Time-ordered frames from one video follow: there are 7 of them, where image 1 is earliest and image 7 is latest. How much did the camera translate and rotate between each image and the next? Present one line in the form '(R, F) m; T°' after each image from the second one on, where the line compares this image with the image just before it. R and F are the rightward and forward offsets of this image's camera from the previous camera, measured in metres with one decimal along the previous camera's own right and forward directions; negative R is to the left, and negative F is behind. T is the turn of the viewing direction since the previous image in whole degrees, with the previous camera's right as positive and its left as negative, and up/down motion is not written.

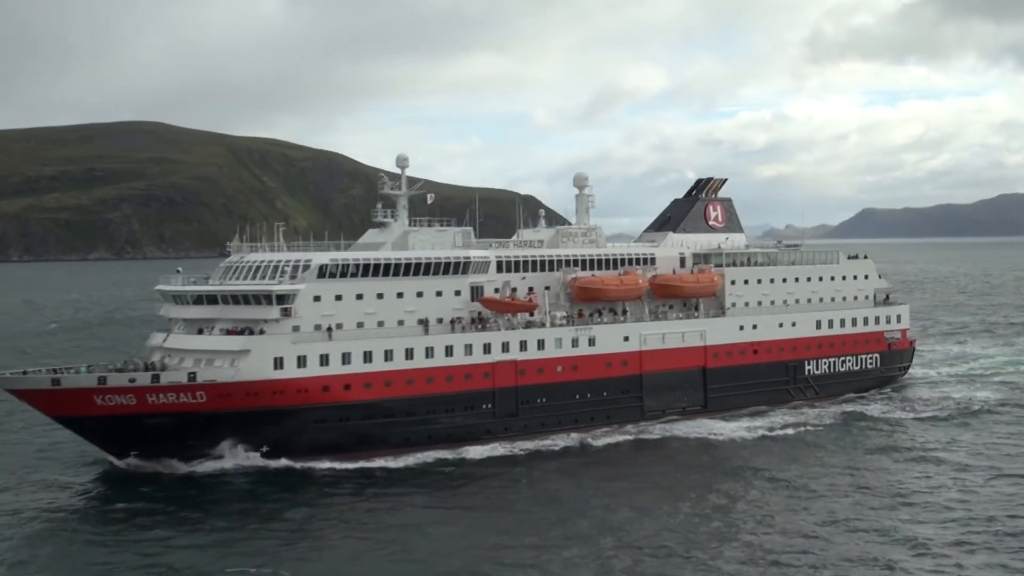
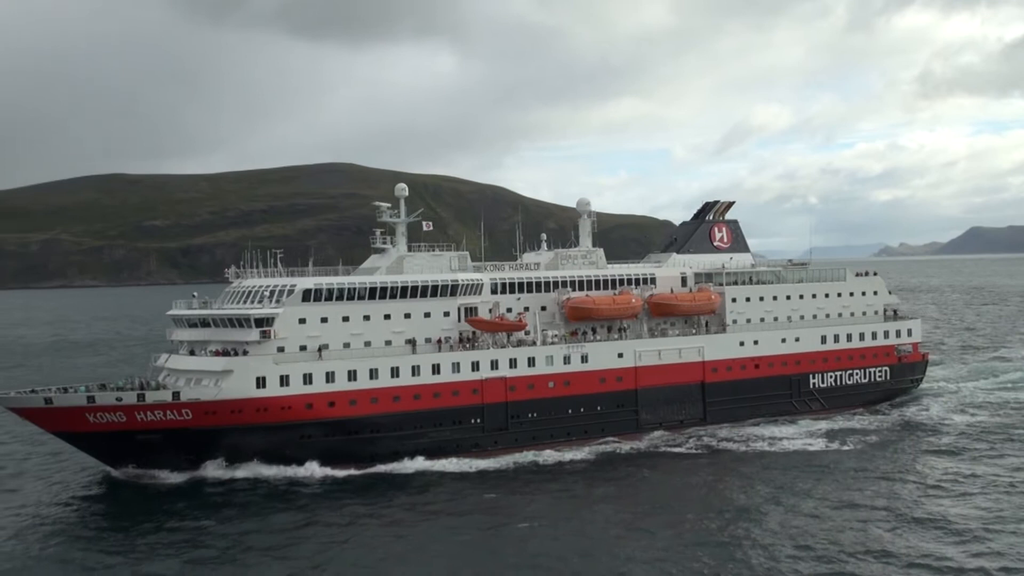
(+1.9, -0.9) m; -4°
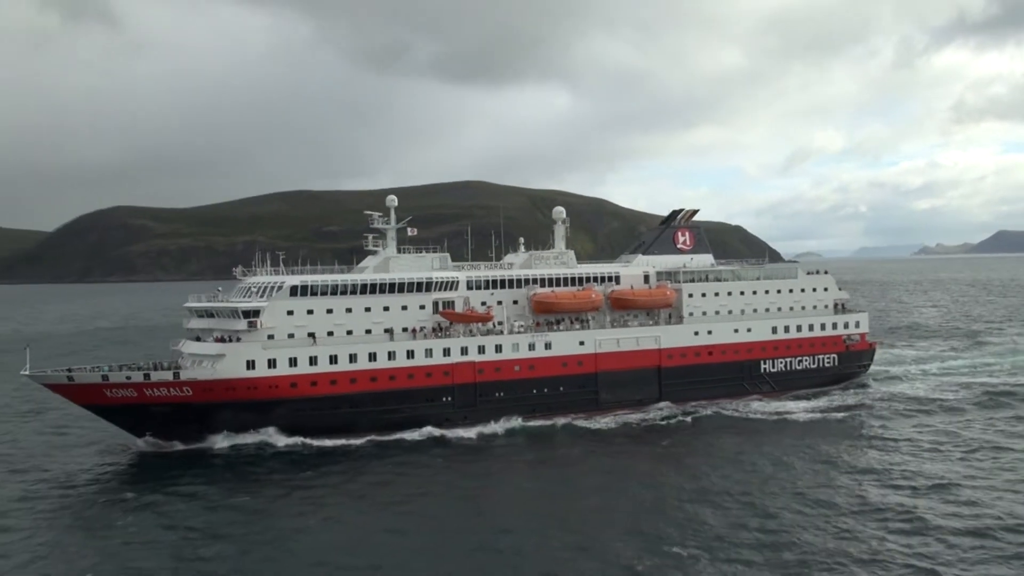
(+1.9, -3.3) m; -1°
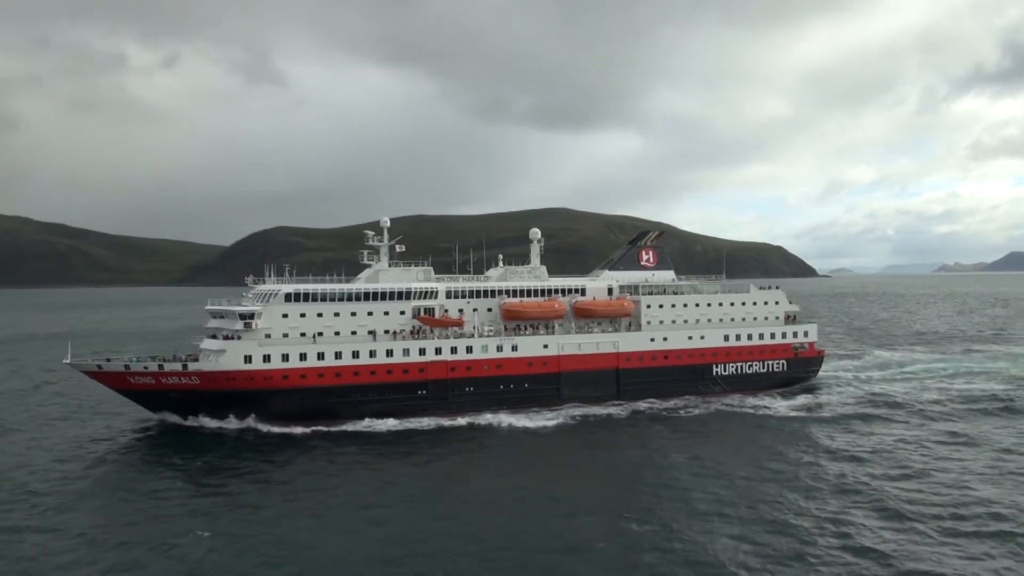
(+2.2, -3.8) m; -1°
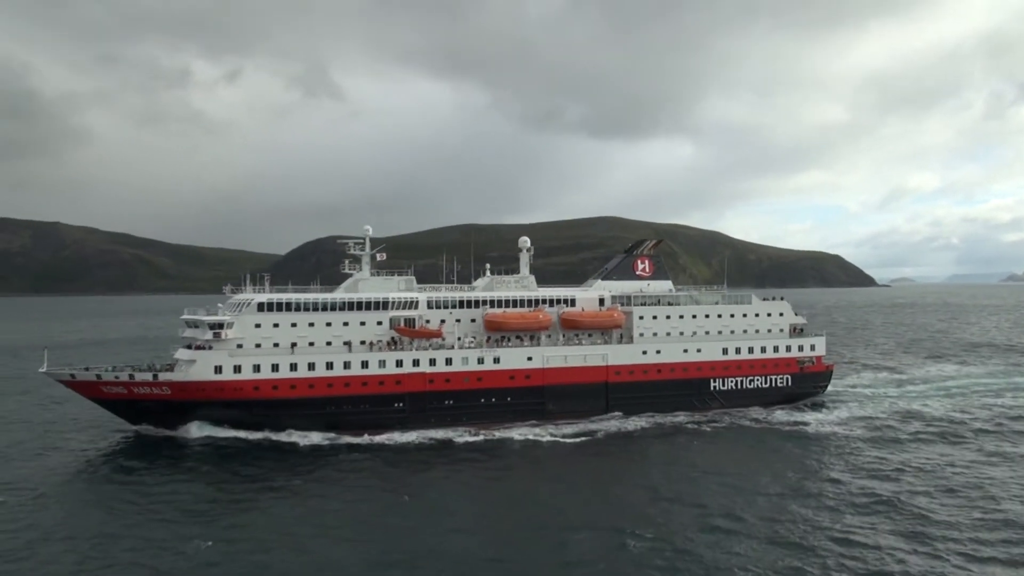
(+2.6, +0.9) m; -3°
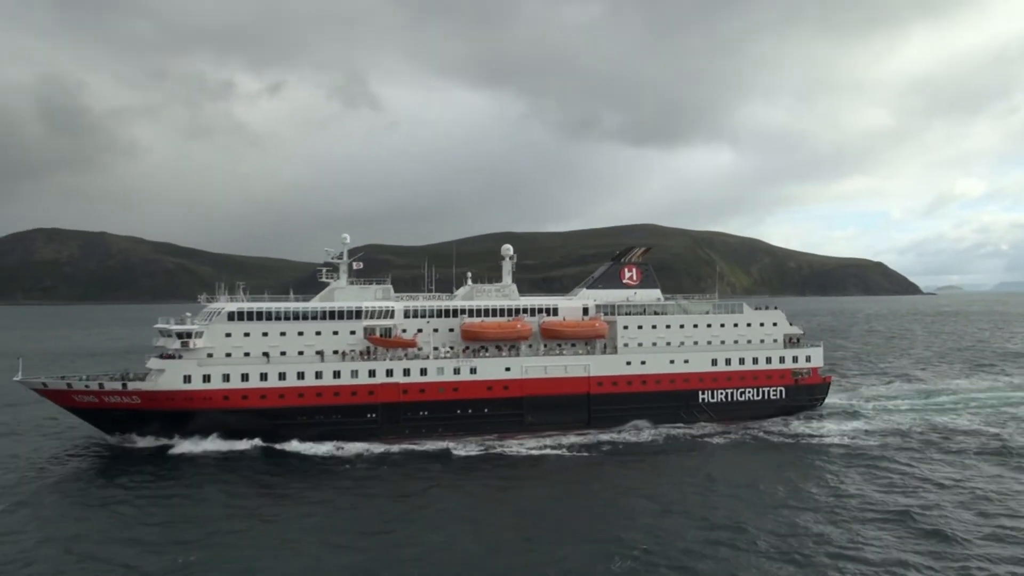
(+2.3, +0.6) m; -2°
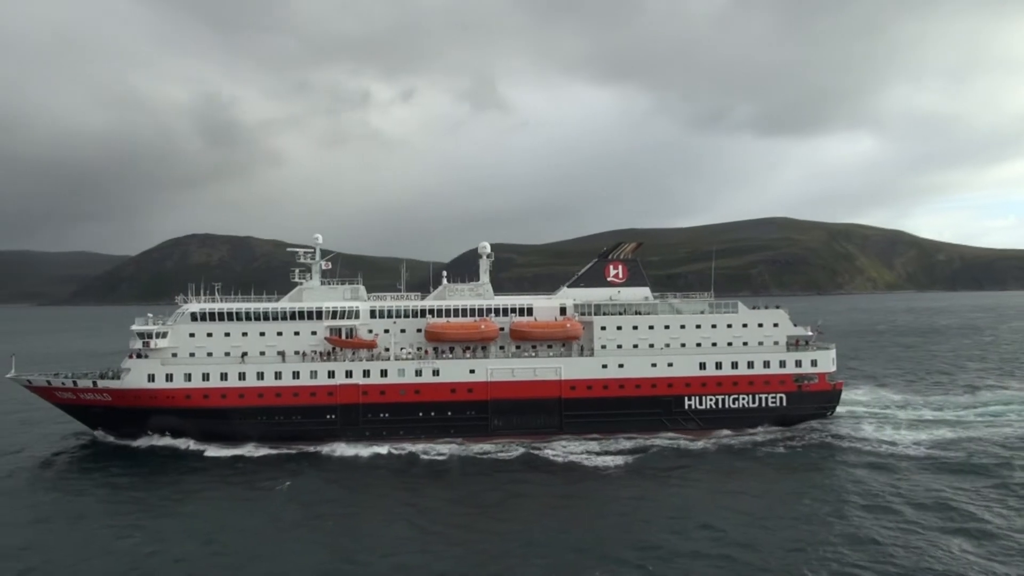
(+5.4, +1.4) m; -7°
